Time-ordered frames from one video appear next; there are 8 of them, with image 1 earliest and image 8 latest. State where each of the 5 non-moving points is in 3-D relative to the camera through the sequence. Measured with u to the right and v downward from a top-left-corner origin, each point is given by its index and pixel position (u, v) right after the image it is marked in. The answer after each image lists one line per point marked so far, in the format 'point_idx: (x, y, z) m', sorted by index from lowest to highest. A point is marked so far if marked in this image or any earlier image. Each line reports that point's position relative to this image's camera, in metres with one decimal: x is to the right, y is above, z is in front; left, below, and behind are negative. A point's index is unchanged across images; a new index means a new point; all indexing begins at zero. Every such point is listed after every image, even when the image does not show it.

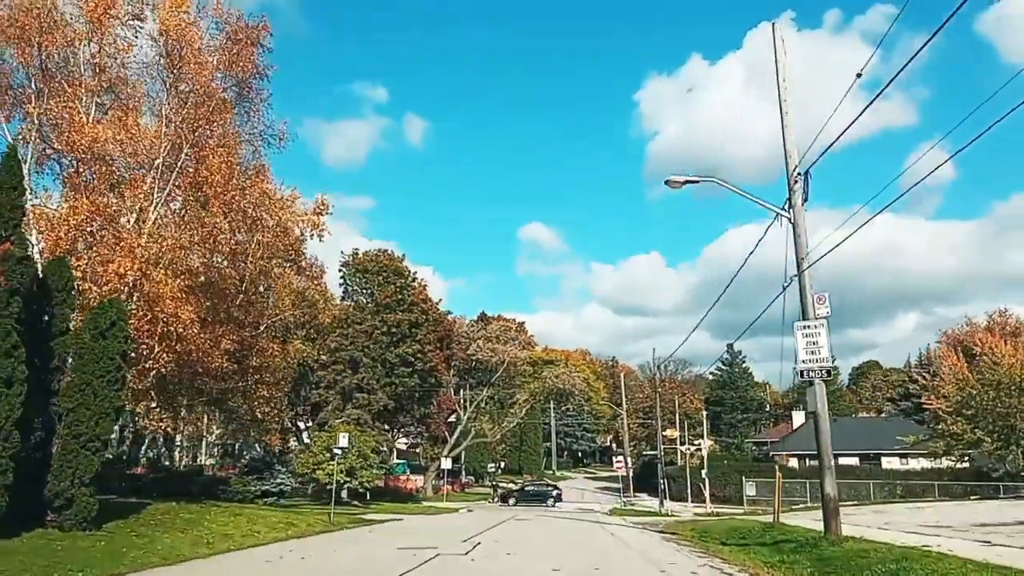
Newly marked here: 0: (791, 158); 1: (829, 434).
0: (+5.8, +2.7, +18.4) m
1: (+6.1, -2.8, +17.1) m
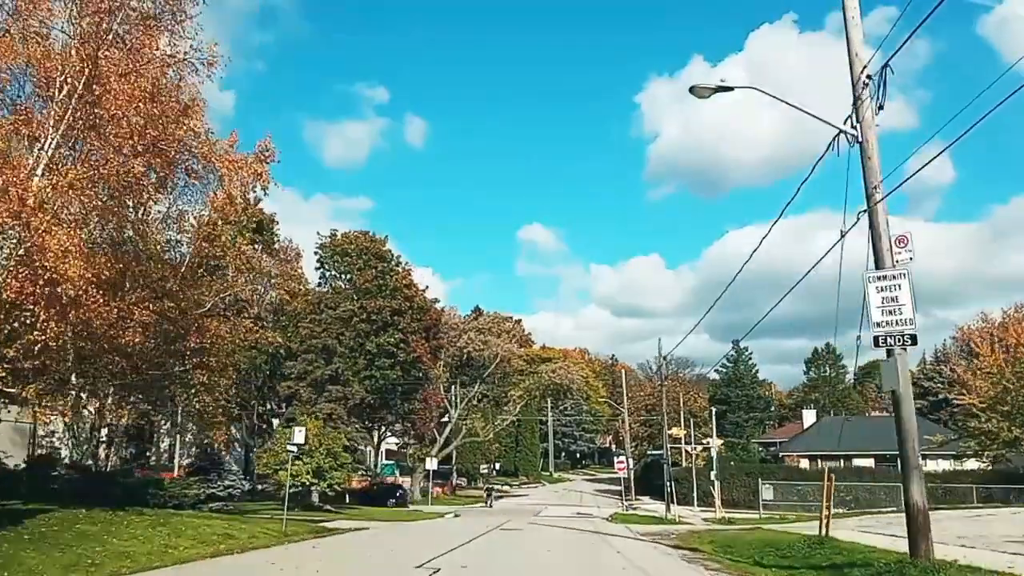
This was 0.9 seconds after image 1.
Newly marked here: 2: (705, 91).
0: (+5.4, +3.6, +13.9) m
1: (+5.7, -1.9, +12.6) m
2: (+3.1, +3.1, +14.2) m
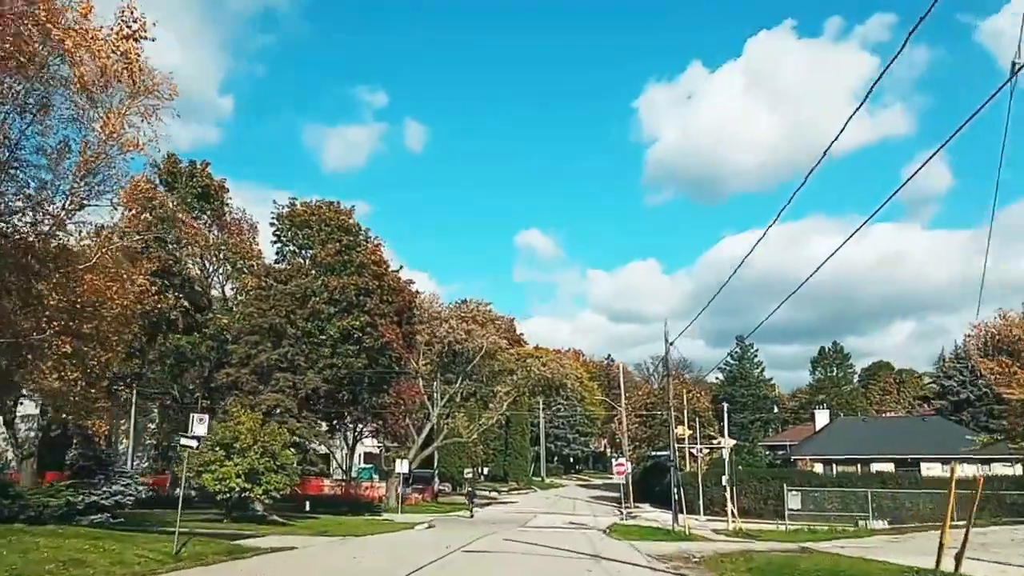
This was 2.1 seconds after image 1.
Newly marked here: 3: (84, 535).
0: (+4.8, +4.9, +7.7) m
1: (+5.1, -0.6, +6.4) m
2: (+2.5, +4.4, +8.0) m
3: (-8.9, -5.1, +18.6) m
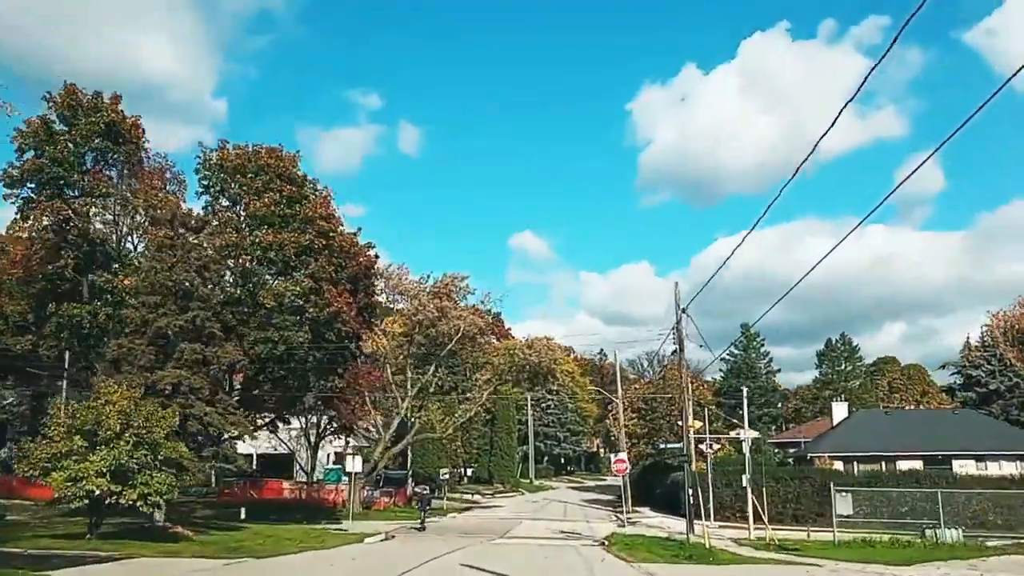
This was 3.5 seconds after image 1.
0: (+4.2, +6.6, +0.3) m
1: (+4.6, +1.2, -1.0) m
2: (+1.9, +6.2, +0.6) m
3: (-9.5, -3.5, +11.0) m
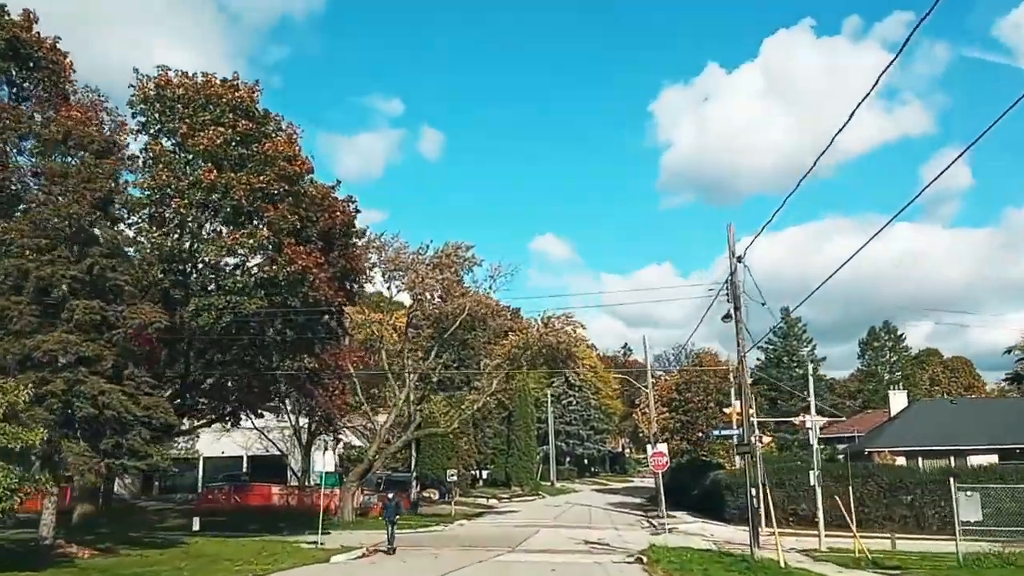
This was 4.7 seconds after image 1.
0: (+3.6, +8.4, -6.7) m
1: (+3.9, +2.9, -8.0) m
2: (+1.3, +7.9, -6.4) m
3: (-9.8, -2.0, +4.3) m
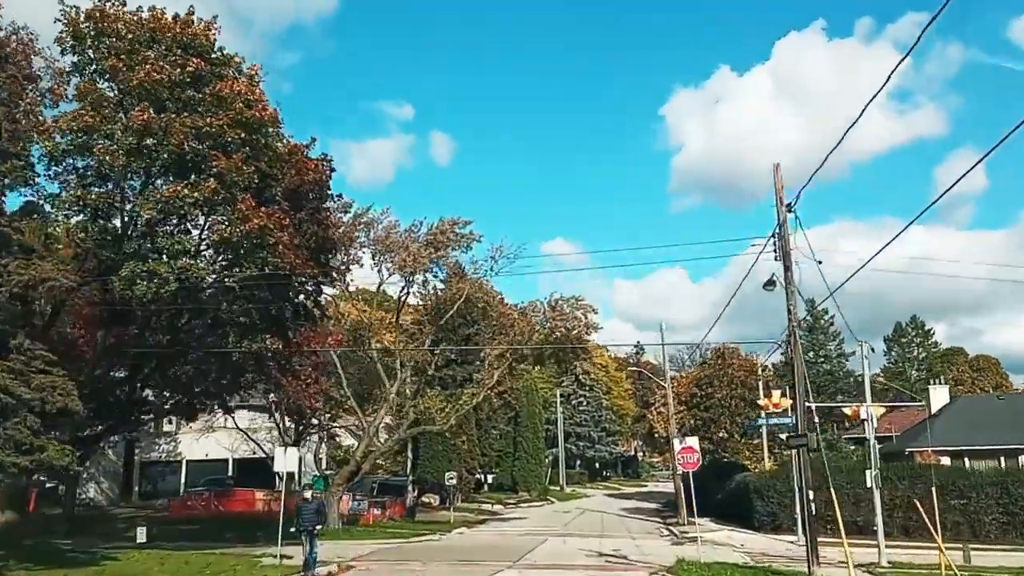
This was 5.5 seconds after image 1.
0: (+3.1, +9.5, -11.2) m
1: (+3.5, +4.1, -12.6) m
2: (+0.8, +9.0, -10.9) m
3: (-10.1, -1.0, -0.2) m
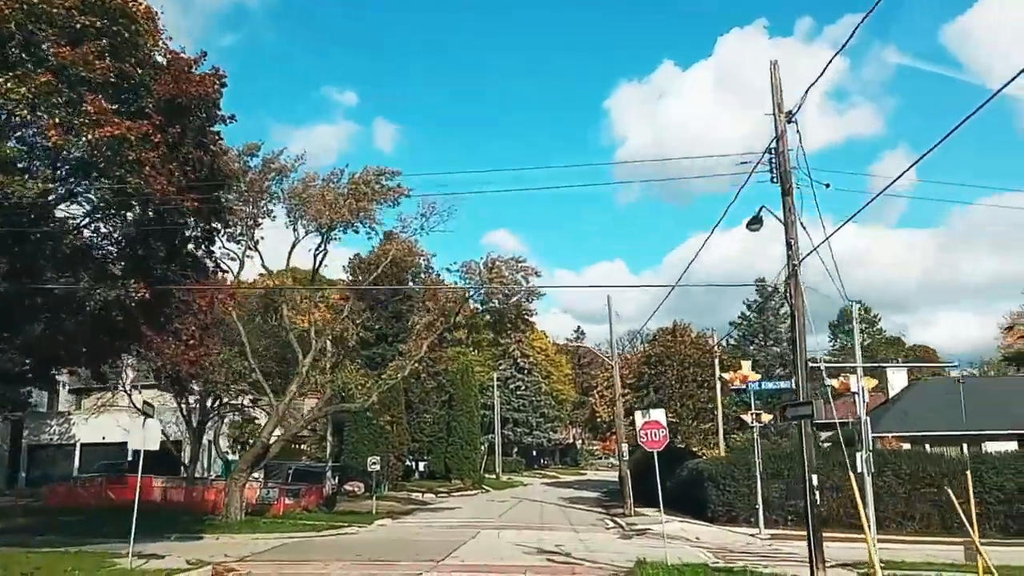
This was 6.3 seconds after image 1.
0: (+4.1, +10.4, -15.6) m
1: (+4.5, +5.0, -16.9) m
2: (+1.7, +10.0, -15.4) m
3: (-10.0, +0.3, -5.4) m
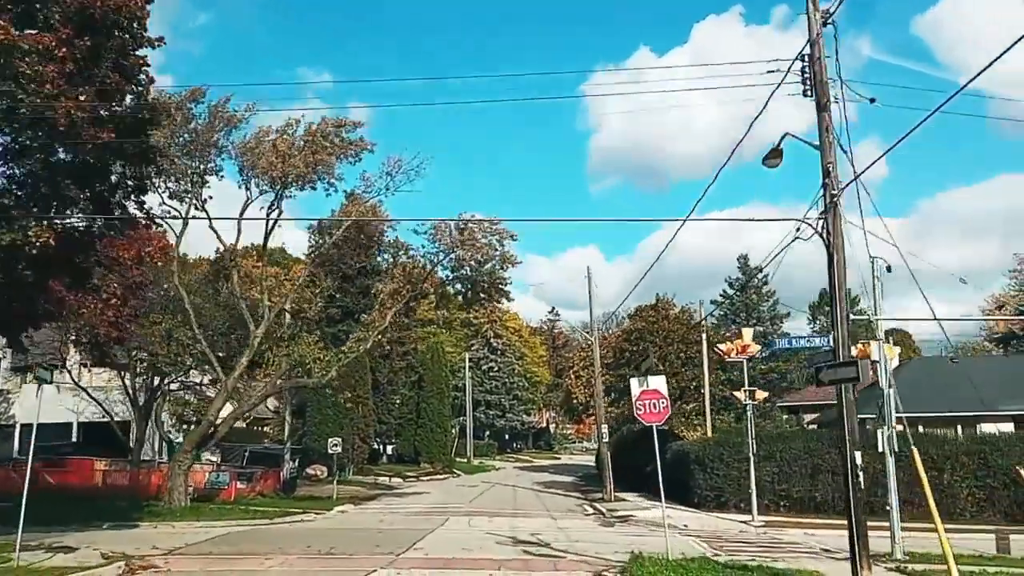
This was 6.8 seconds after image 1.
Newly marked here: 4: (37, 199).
0: (+4.7, +10.8, -18.6) m
1: (+5.1, +5.3, -19.8) m
2: (+2.4, +10.4, -18.5) m
3: (-9.8, +1.0, -8.6) m
4: (-9.2, +1.5, +18.4) m
